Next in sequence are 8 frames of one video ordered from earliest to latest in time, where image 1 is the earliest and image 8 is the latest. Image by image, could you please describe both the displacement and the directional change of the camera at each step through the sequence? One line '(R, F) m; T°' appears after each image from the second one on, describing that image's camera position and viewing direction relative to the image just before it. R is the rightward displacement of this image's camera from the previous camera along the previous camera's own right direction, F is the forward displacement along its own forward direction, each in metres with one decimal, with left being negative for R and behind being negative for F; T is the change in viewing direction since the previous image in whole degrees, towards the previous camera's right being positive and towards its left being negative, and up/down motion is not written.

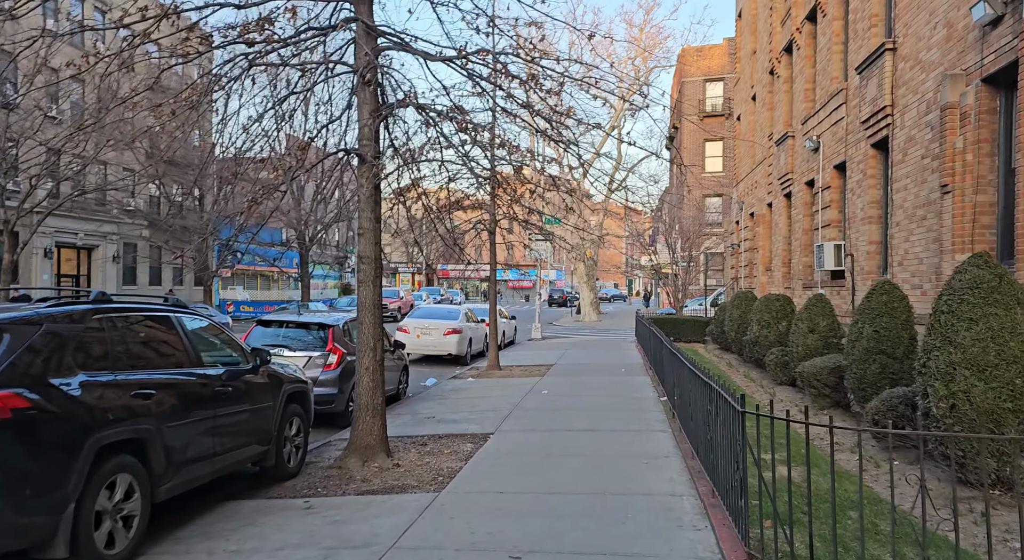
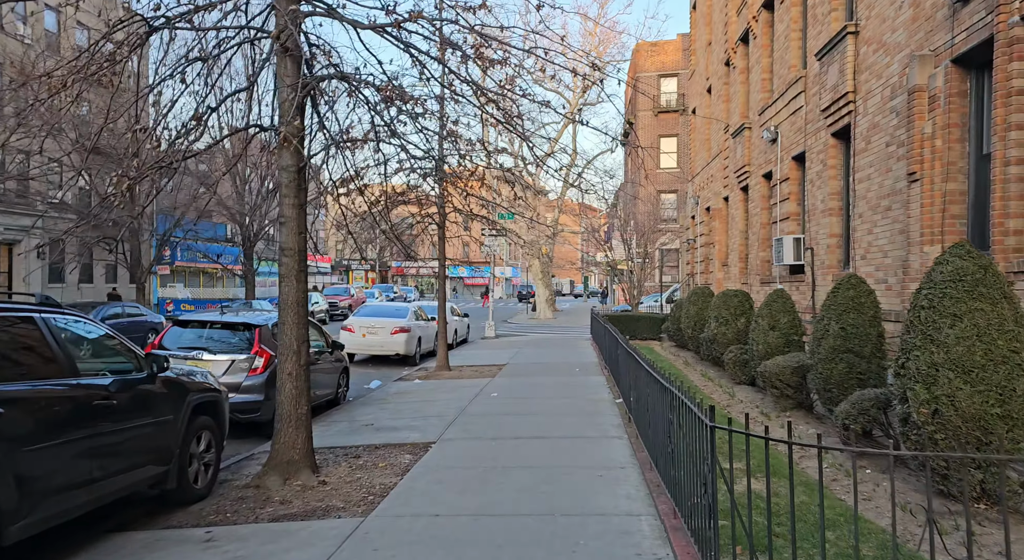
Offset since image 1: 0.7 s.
(+0.1, +0.6) m; +4°
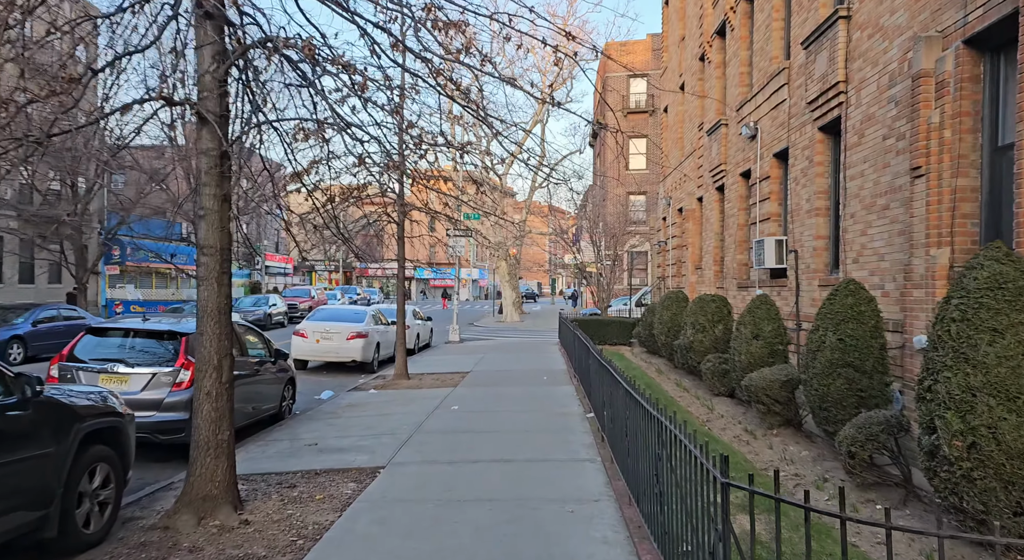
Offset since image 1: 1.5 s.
(+0.1, +0.8) m; +3°
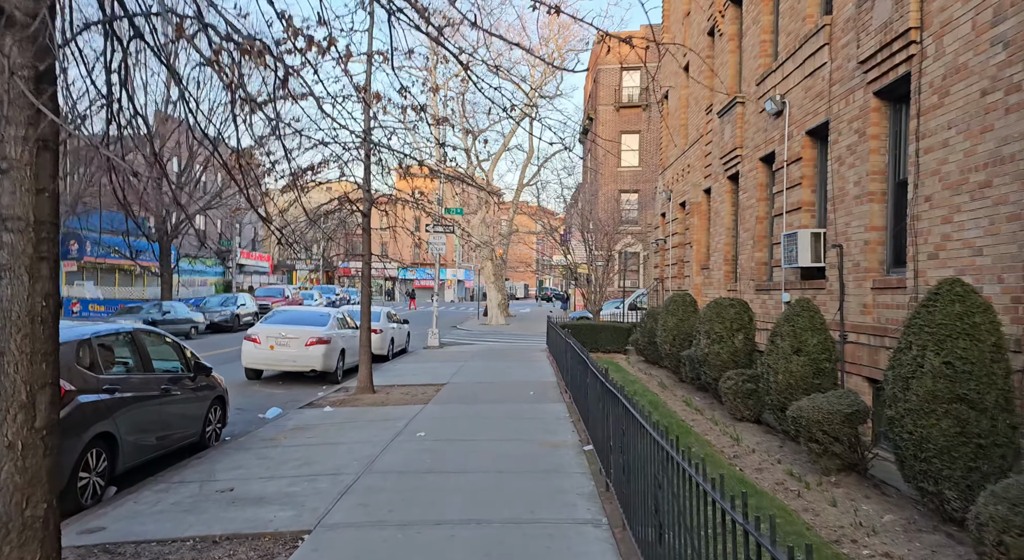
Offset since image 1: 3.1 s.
(+0.1, +1.6) m; +1°
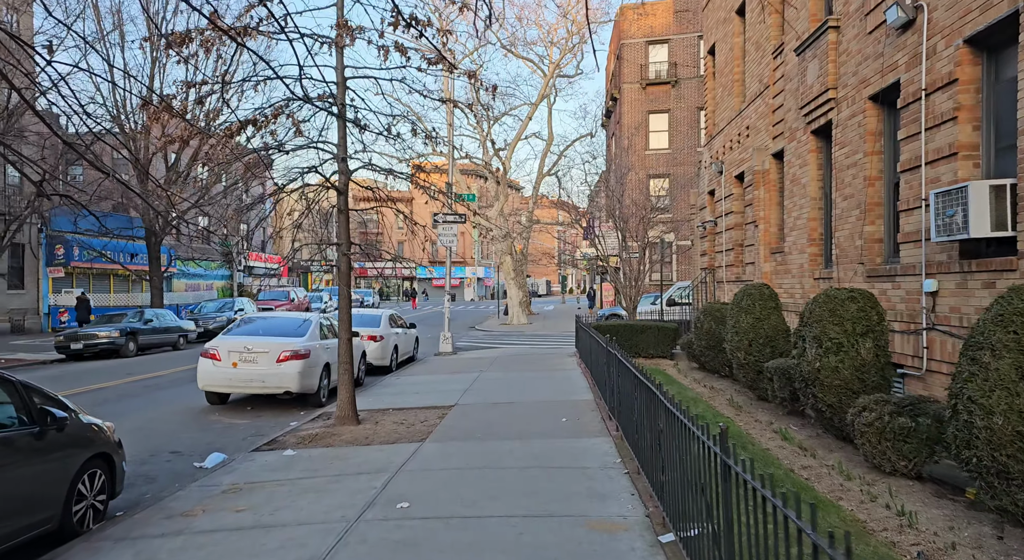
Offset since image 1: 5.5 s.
(0.0, +2.4) m; -2°
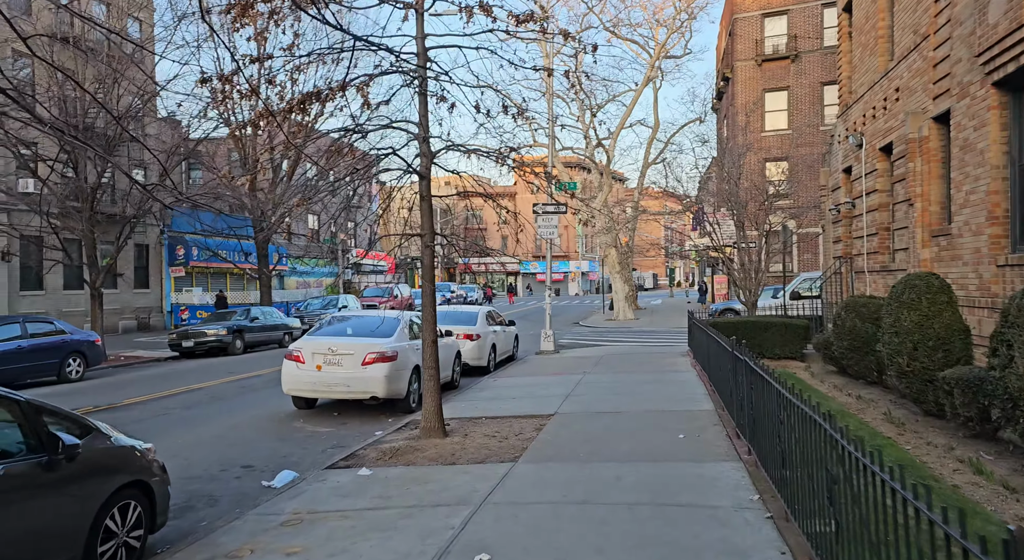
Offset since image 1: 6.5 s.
(0.0, +1.0) m; -9°
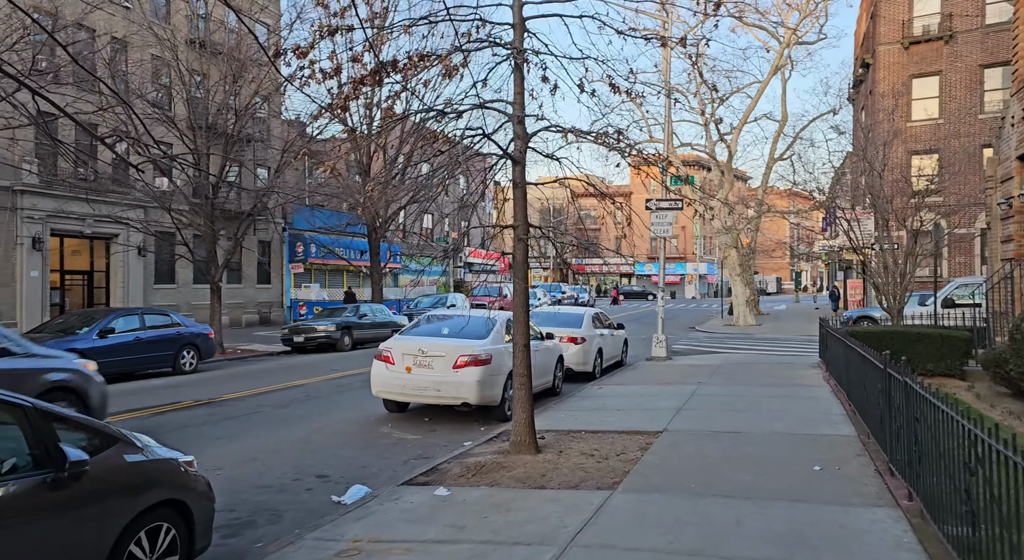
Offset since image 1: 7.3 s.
(+0.1, +0.8) m; -10°
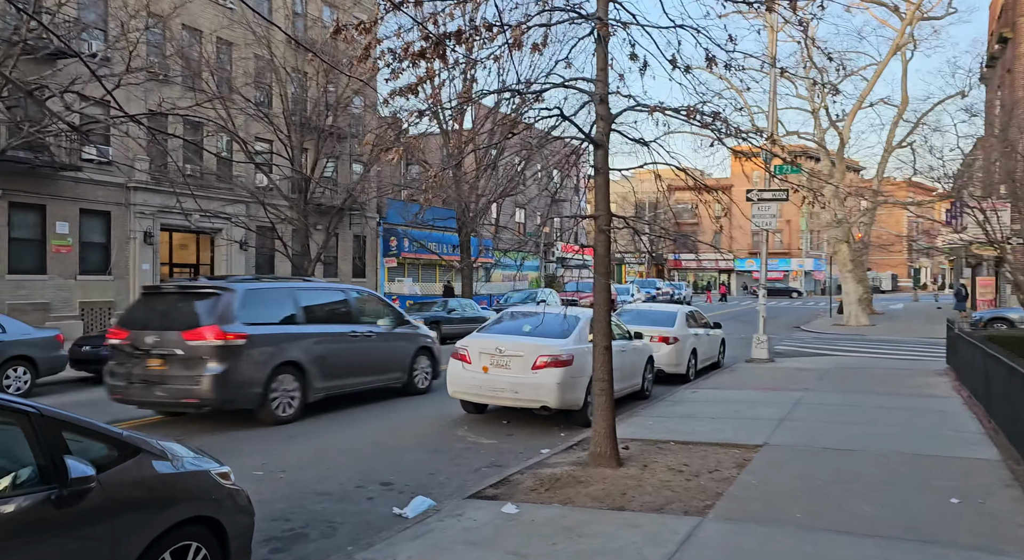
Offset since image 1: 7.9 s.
(+0.1, +0.5) m; -8°
